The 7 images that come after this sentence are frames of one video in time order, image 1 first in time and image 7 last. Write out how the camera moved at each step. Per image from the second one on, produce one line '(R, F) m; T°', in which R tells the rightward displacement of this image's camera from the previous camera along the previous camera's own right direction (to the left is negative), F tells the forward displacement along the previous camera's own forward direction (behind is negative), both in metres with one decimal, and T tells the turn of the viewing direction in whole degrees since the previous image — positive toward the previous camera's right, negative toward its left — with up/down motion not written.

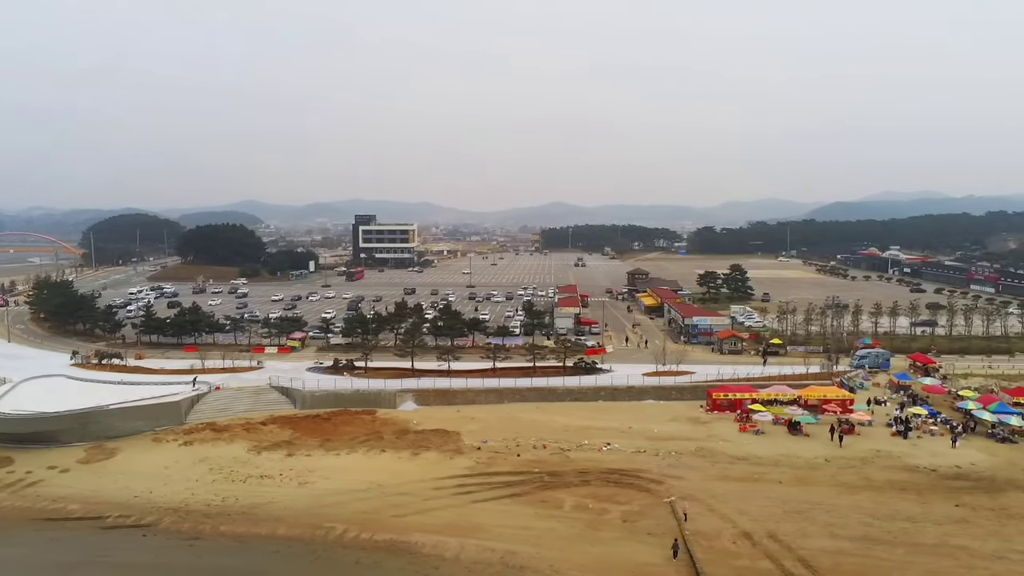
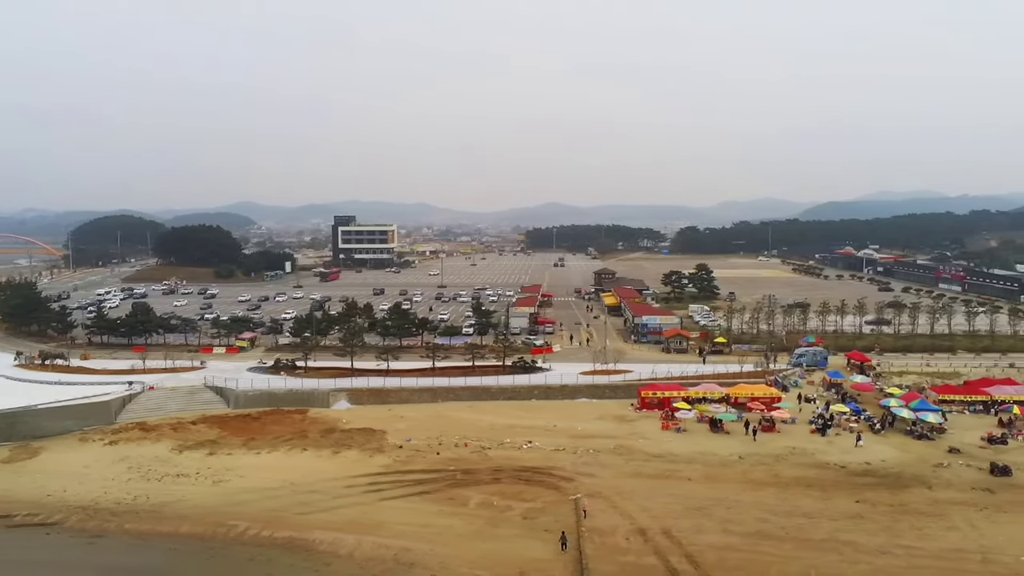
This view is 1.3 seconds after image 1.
(+2.1, -0.1) m; 0°
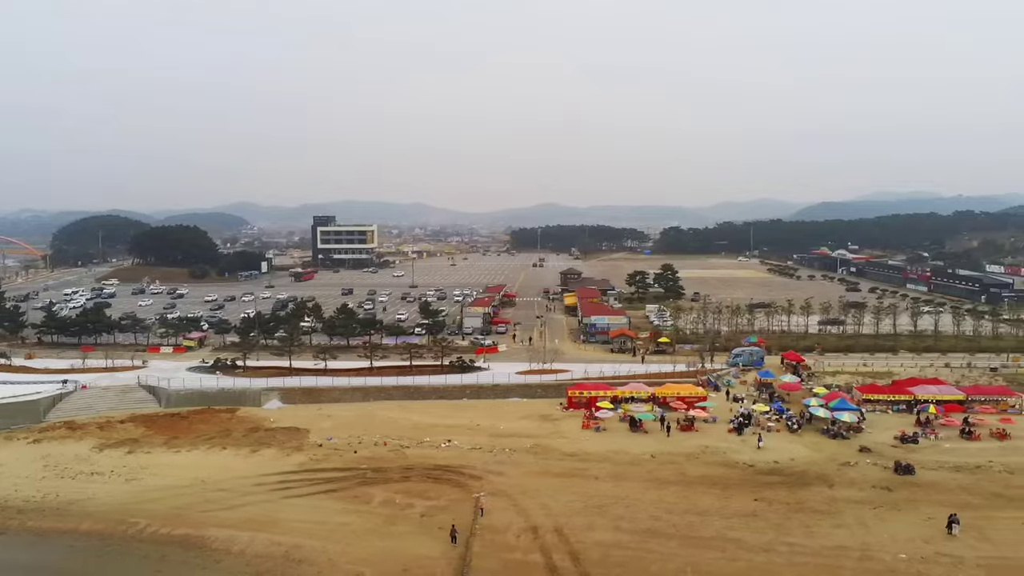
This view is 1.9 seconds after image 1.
(+2.2, -0.1) m; 0°
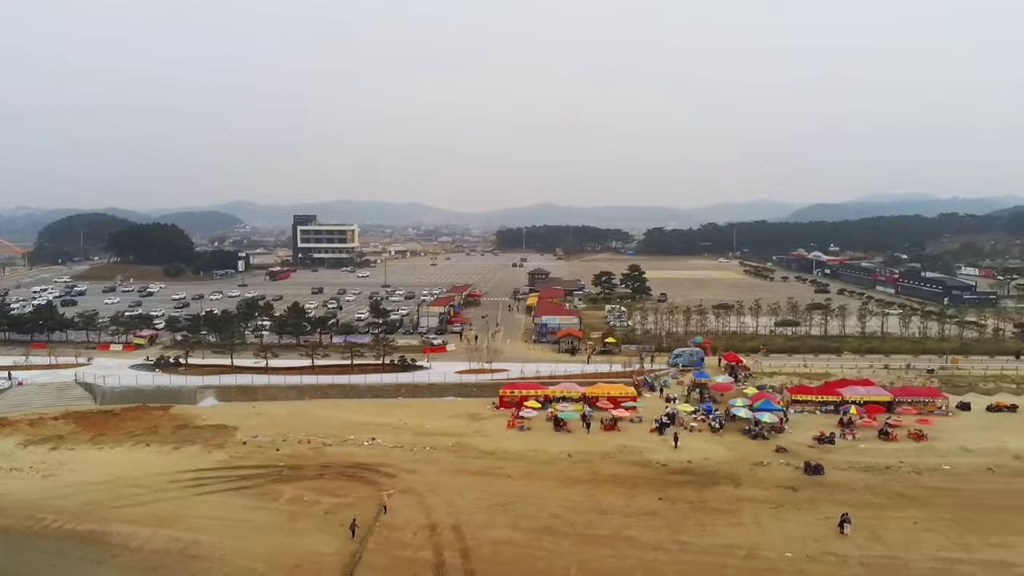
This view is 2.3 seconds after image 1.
(+2.1, -0.1) m; 0°
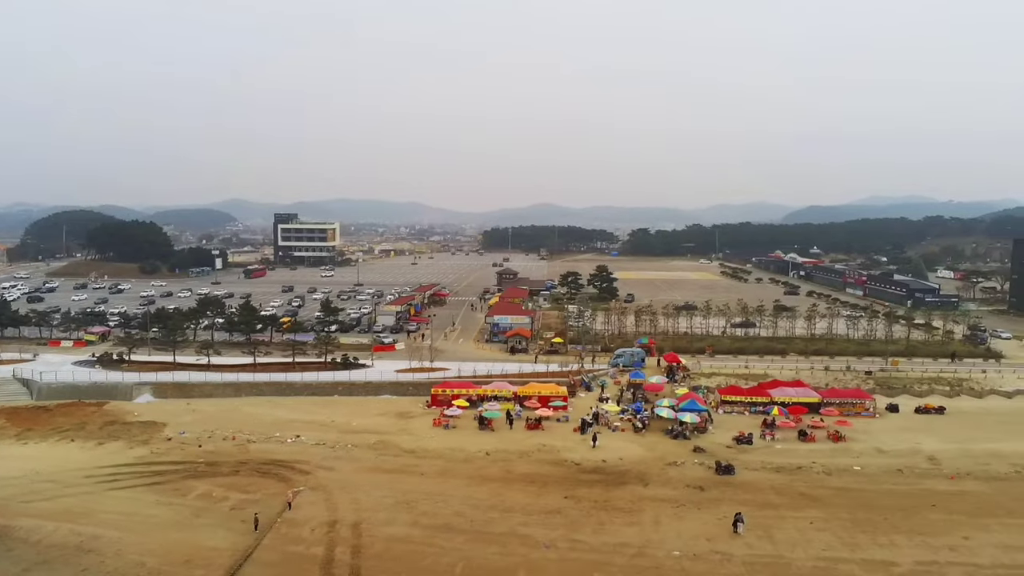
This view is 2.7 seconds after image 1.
(+2.1, -0.1) m; 0°
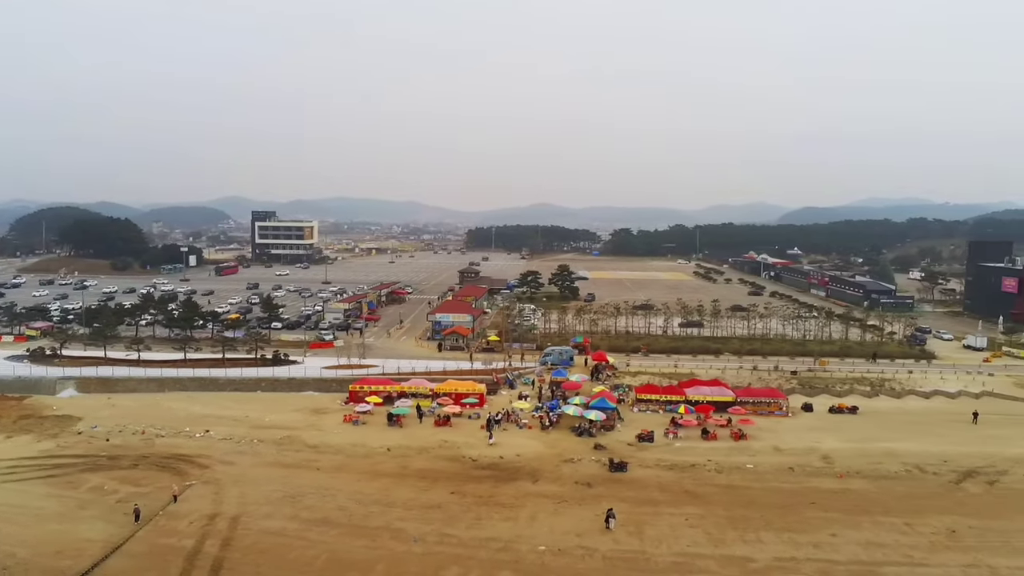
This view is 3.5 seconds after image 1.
(+2.6, -0.1) m; 0°
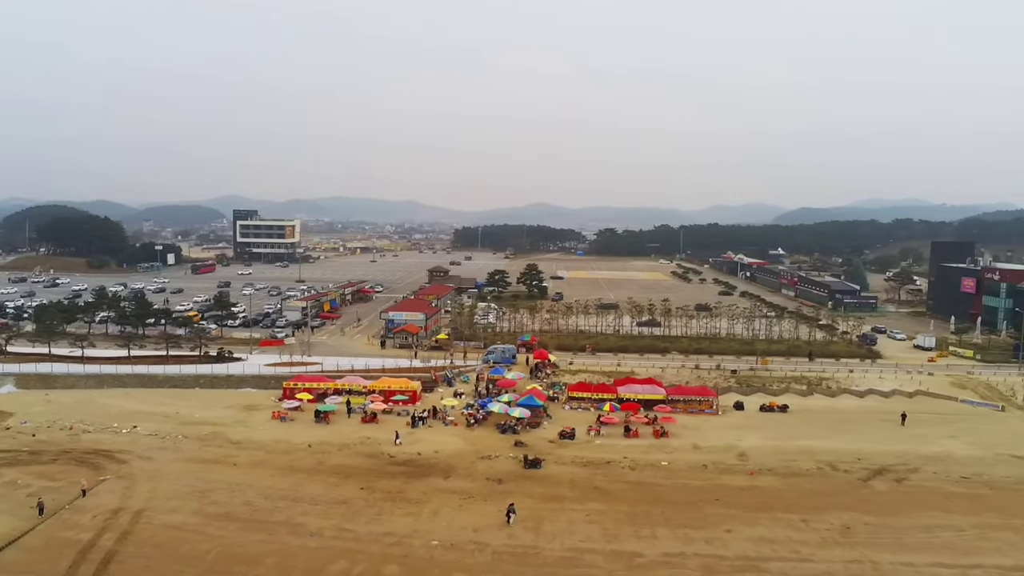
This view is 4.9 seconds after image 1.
(+2.1, -0.1) m; 0°
